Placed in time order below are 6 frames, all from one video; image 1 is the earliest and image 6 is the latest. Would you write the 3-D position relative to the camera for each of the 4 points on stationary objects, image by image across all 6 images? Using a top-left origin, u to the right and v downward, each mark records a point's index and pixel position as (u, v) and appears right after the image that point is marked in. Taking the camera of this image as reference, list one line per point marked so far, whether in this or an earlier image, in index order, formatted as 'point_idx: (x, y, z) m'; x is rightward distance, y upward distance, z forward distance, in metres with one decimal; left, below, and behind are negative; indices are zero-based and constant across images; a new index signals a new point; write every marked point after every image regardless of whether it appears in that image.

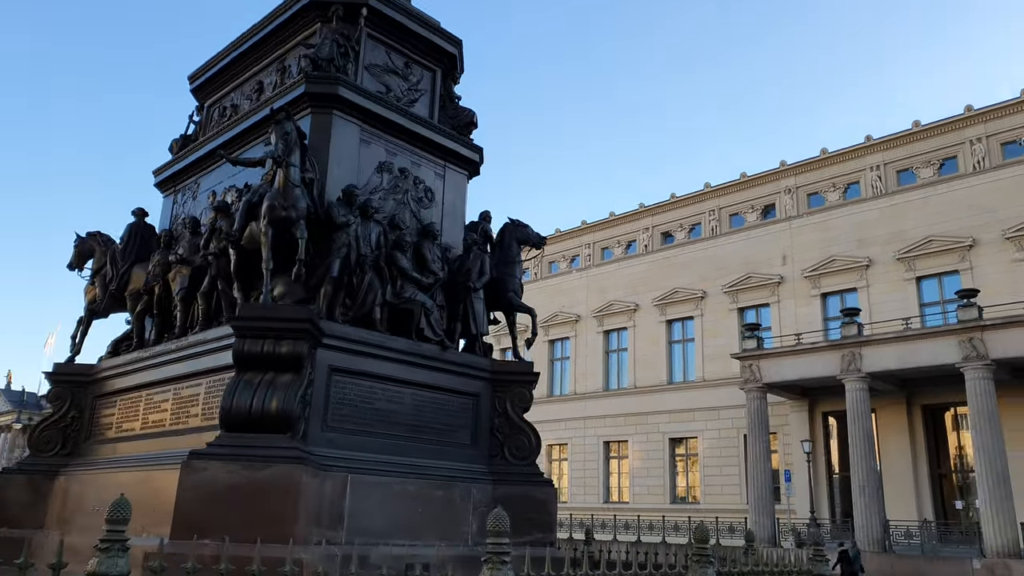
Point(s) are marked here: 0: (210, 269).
0: (-4.2, +0.3, +10.8) m
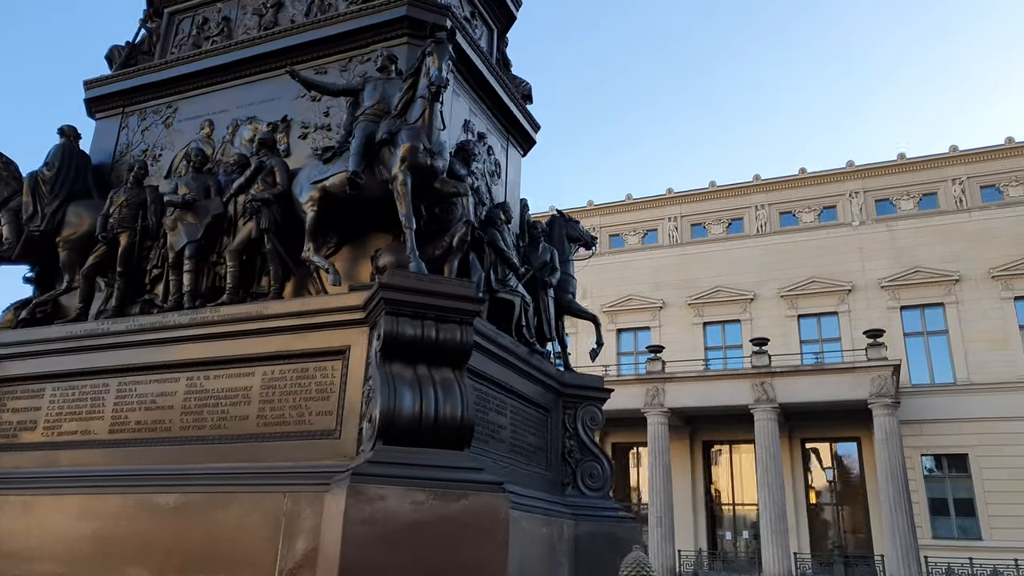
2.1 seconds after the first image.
0: (-2.6, +0.7, +8.0) m
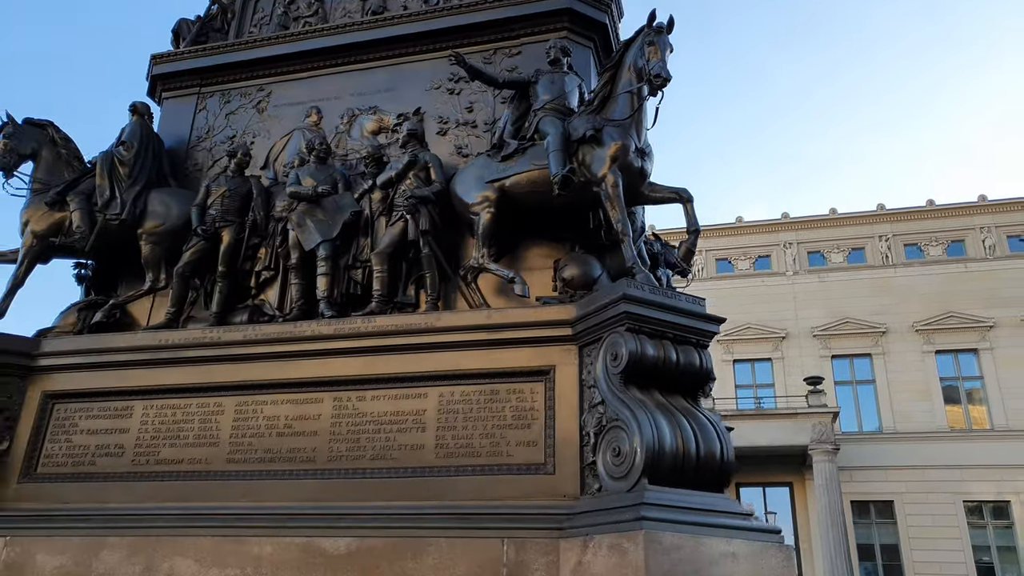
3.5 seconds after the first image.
0: (-0.9, +0.6, +7.0) m
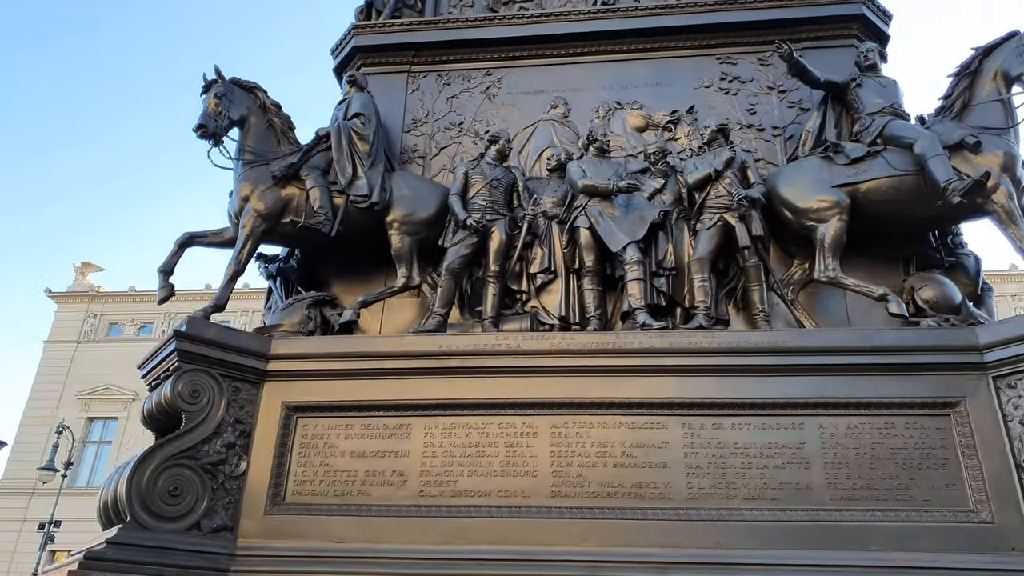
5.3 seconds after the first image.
0: (+1.7, +0.5, +6.1) m
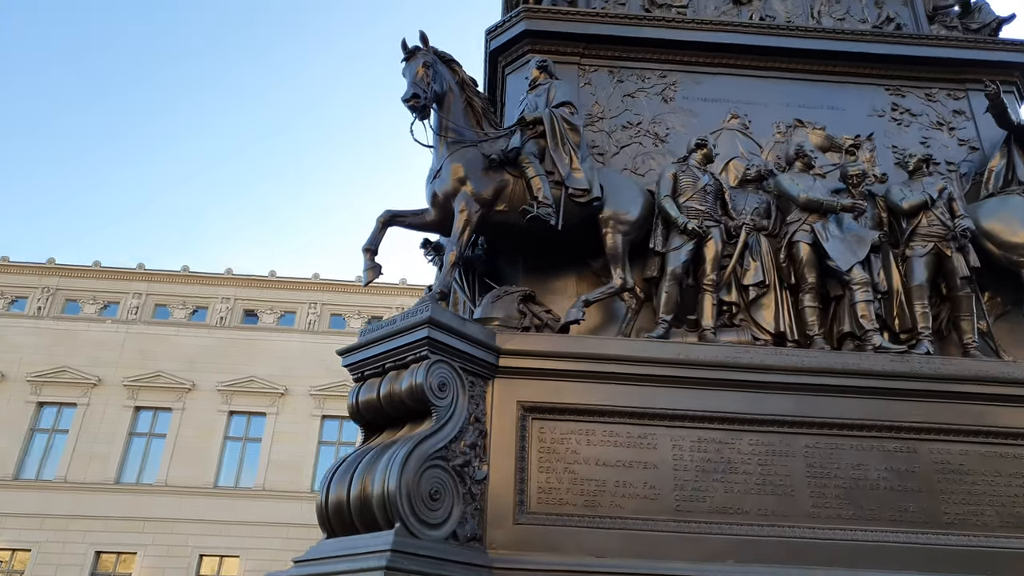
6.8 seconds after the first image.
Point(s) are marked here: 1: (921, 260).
0: (+3.5, +0.3, +6.2) m
1: (+3.3, +0.2, +6.3) m
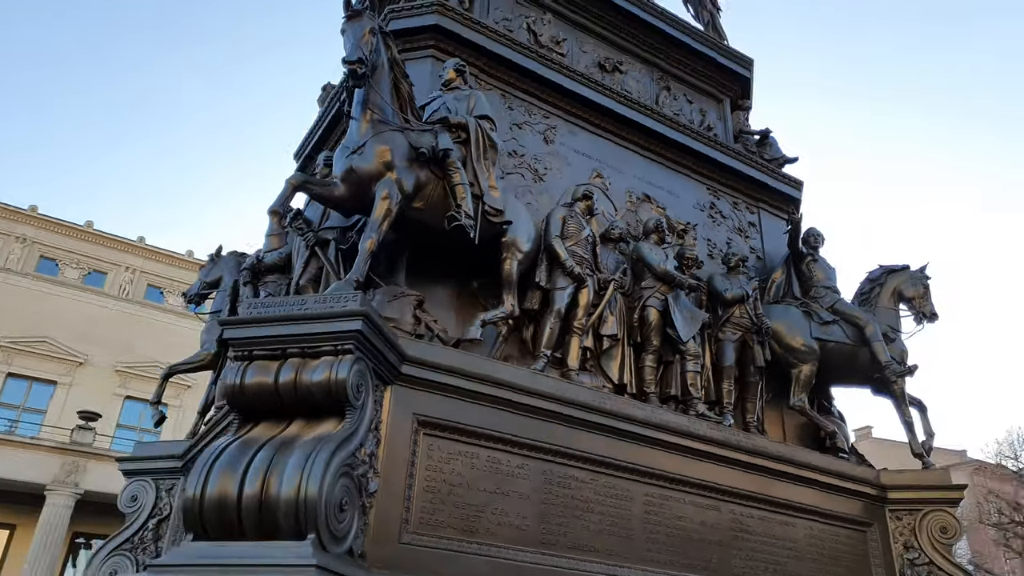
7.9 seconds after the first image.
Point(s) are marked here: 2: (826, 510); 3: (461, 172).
0: (+2.3, -0.5, +7.4) m
1: (+2.1, -0.5, +7.3) m
2: (+2.8, -2.0, +7.0) m
3: (-0.4, +0.9, +5.8) m
